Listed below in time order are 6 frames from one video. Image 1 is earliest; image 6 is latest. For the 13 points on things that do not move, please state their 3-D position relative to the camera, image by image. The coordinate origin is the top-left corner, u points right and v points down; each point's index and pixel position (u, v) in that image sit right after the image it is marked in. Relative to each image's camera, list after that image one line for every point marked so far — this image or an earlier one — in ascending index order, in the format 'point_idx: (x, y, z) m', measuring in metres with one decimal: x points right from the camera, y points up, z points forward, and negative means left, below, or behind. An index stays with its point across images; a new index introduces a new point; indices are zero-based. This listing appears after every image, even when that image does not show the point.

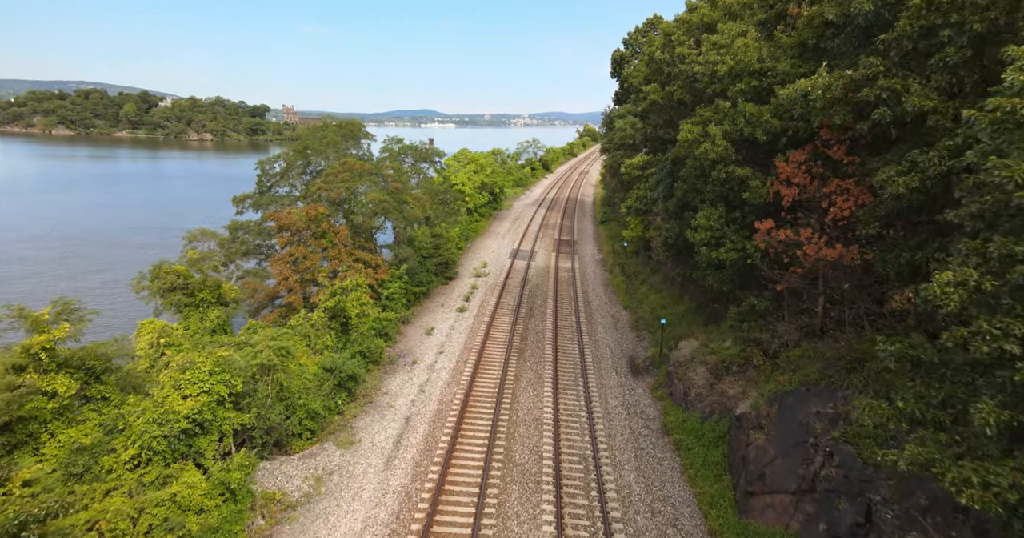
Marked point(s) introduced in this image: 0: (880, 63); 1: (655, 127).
0: (+5.7, +3.2, +8.1) m
1: (+4.7, +4.6, +17.0) m
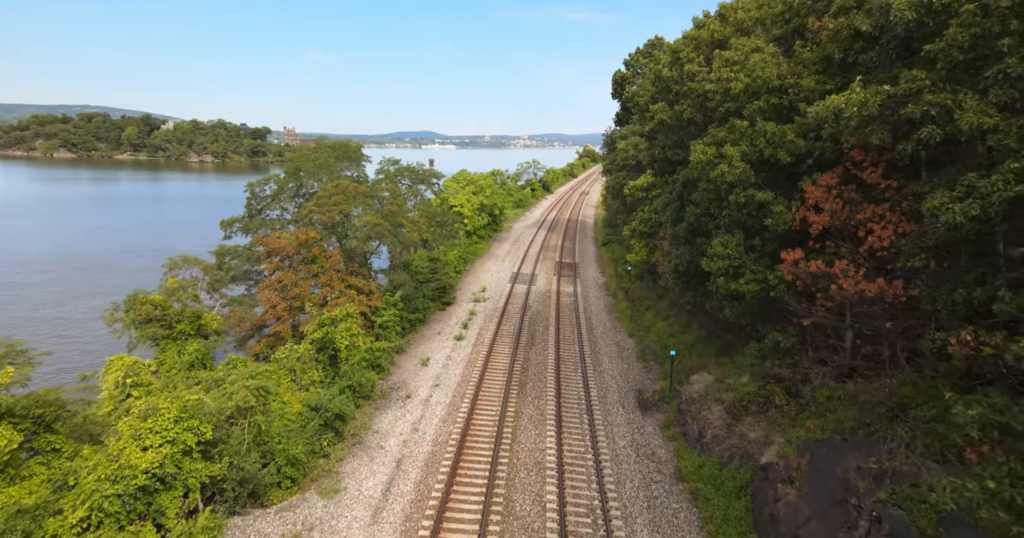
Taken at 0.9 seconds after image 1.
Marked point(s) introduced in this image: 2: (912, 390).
0: (+5.7, +2.7, +7.2) m
1: (+4.7, +3.7, +16.2) m
2: (+6.5, -2.0, +8.5) m
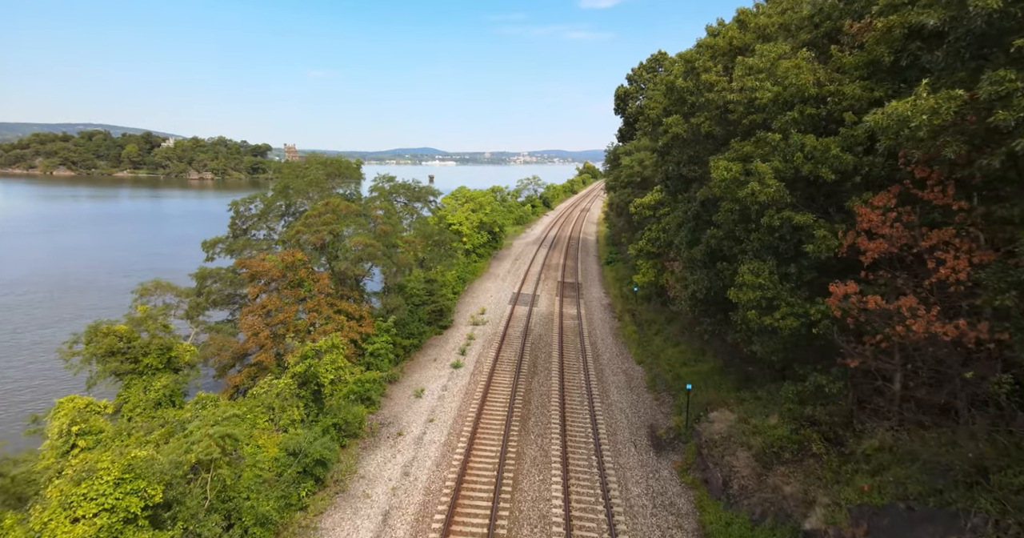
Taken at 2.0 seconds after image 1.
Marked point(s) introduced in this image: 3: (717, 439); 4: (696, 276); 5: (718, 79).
0: (+5.7, +2.2, +6.0) m
1: (+4.7, +3.0, +15.0) m
2: (+6.6, -2.5, +7.2) m
3: (+5.0, -4.2, +12.8) m
4: (+4.8, -0.2, +13.7) m
5: (+5.0, +4.6, +12.7) m
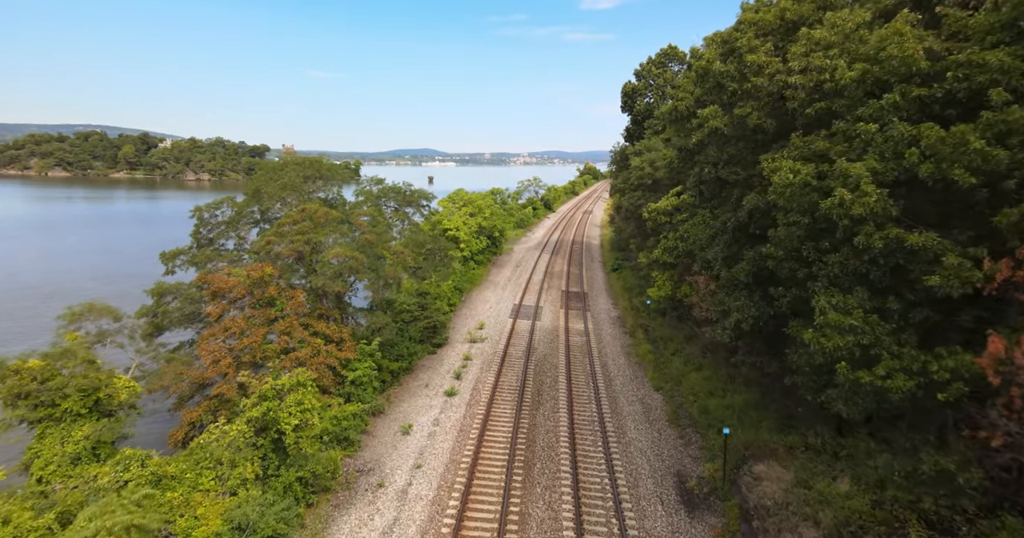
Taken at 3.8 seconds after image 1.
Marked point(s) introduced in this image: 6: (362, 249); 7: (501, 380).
0: (+5.8, +1.7, +3.5) m
1: (+4.7, +2.5, +12.5) m
2: (+6.6, -3.0, +4.7) m
3: (+5.1, -4.7, +10.3) m
4: (+4.9, -0.7, +11.2) m
5: (+5.1, +4.1, +10.3) m
6: (-5.5, +0.7, +19.2) m
7: (-0.4, -4.1, +19.4) m
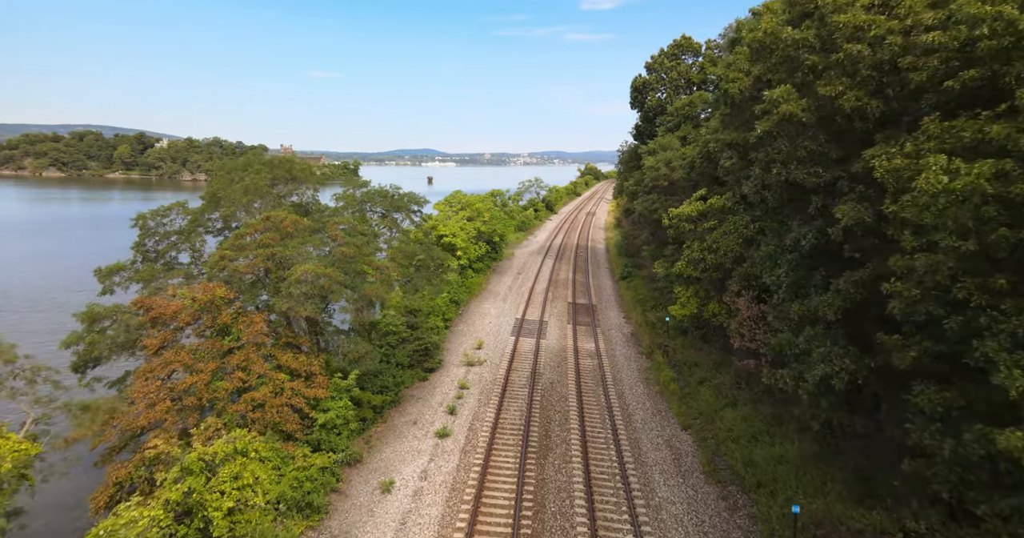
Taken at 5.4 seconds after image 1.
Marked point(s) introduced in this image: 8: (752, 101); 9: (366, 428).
0: (+5.9, +1.2, +0.6) m
1: (+4.8, +1.9, +9.6) m
2: (+6.7, -3.5, +1.8) m
3: (+5.2, -5.2, +7.4) m
4: (+5.0, -1.2, +8.3) m
5: (+5.2, +3.6, +7.4) m
6: (-5.4, +0.2, +16.3) m
7: (-0.3, -4.7, +16.5) m
8: (+5.1, +3.6, +11.0) m
9: (-4.5, -4.8, +15.9) m
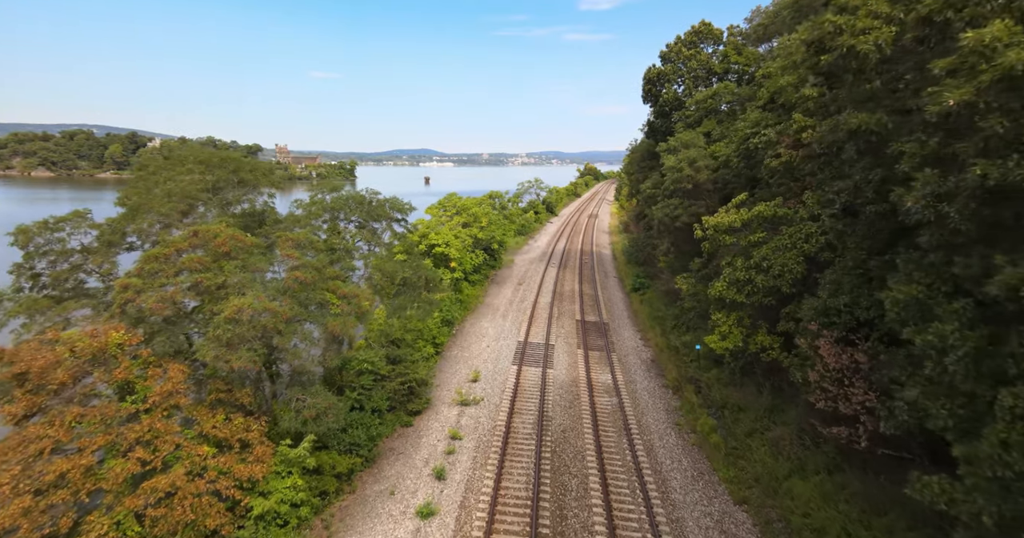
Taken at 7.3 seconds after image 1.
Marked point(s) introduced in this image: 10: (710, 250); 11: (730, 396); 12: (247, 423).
0: (+6.1, +0.5, -3.1) m
1: (+5.0, +1.3, +5.9) m
2: (+6.9, -4.2, -1.9) m
3: (+5.3, -5.9, +3.7) m
4: (+5.1, -1.9, +4.6) m
5: (+5.3, +2.9, +3.7) m
6: (-5.3, -0.5, +12.5) m
7: (-0.2, -5.4, +12.8) m
8: (+5.2, +2.9, +7.4) m
9: (-4.4, -5.5, +12.2) m
10: (+7.1, +0.8, +18.6) m
11: (+7.1, -4.2, +16.9) m
12: (-5.6, -3.2, +11.1) m
